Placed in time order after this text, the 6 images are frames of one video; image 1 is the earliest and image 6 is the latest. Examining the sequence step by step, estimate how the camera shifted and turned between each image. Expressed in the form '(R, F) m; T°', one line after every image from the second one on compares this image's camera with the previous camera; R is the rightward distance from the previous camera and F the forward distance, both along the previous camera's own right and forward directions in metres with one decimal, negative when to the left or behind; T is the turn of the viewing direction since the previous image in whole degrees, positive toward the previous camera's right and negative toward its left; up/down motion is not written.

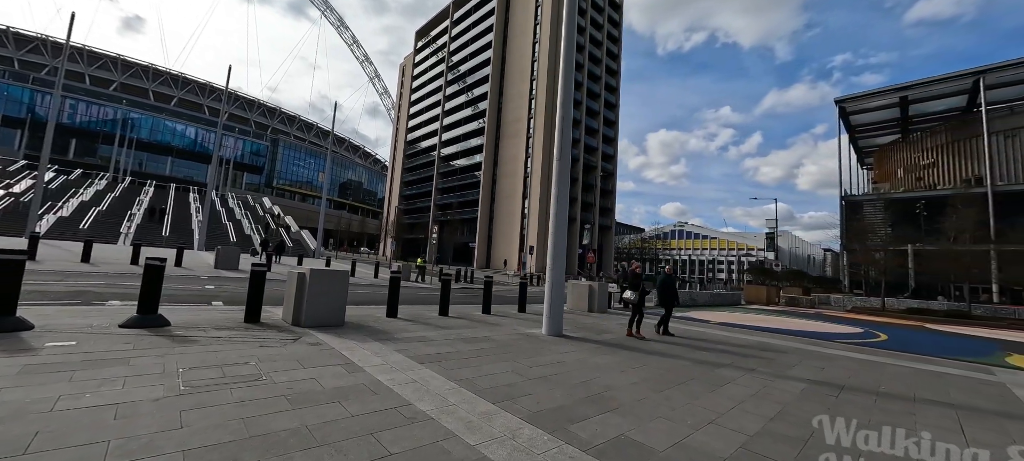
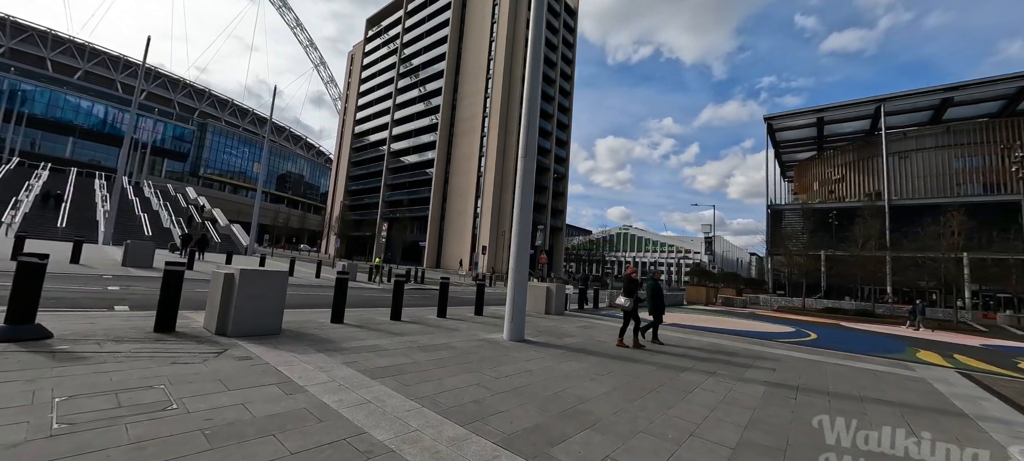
(-0.2, +0.4) m; +7°
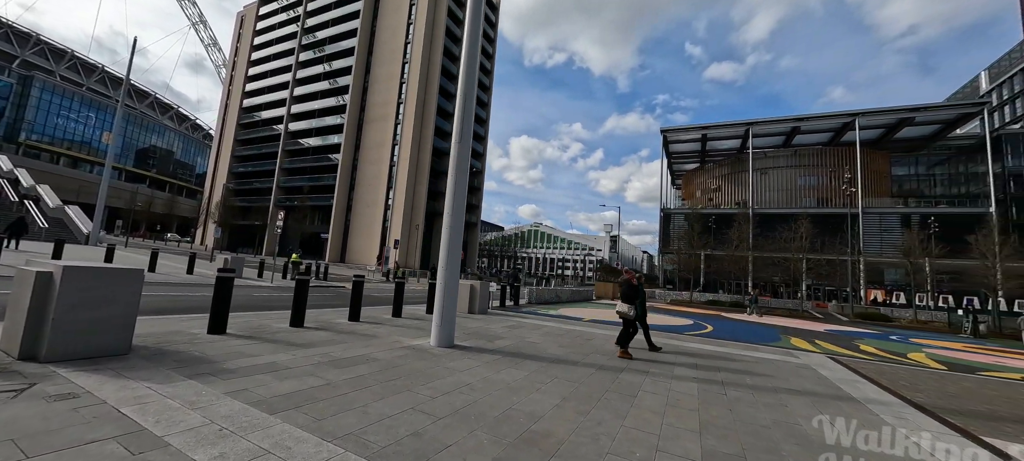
(-0.3, +0.6) m; +13°
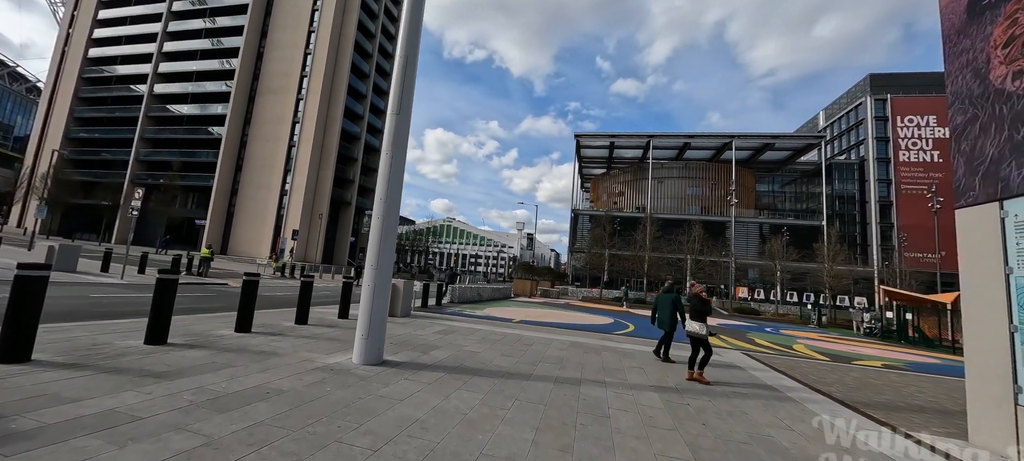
(-0.5, +0.9) m; +13°
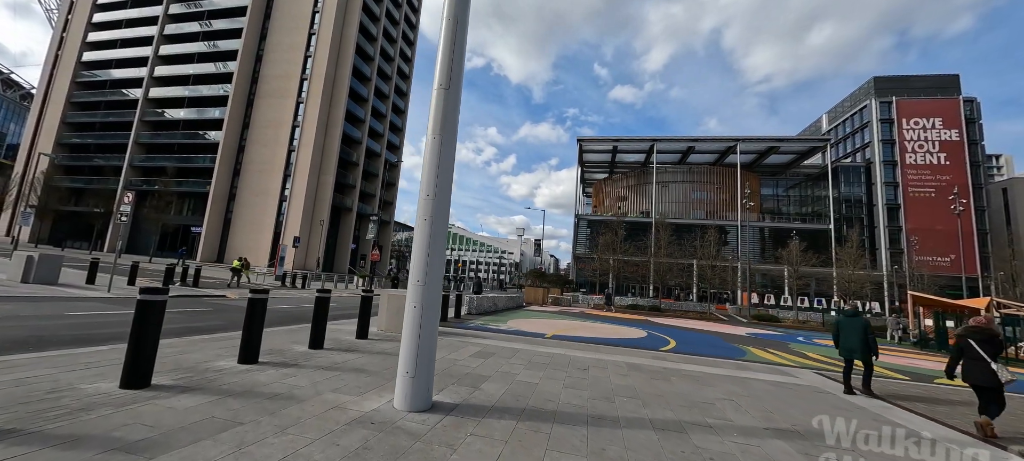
(-0.9, +1.1) m; 0°
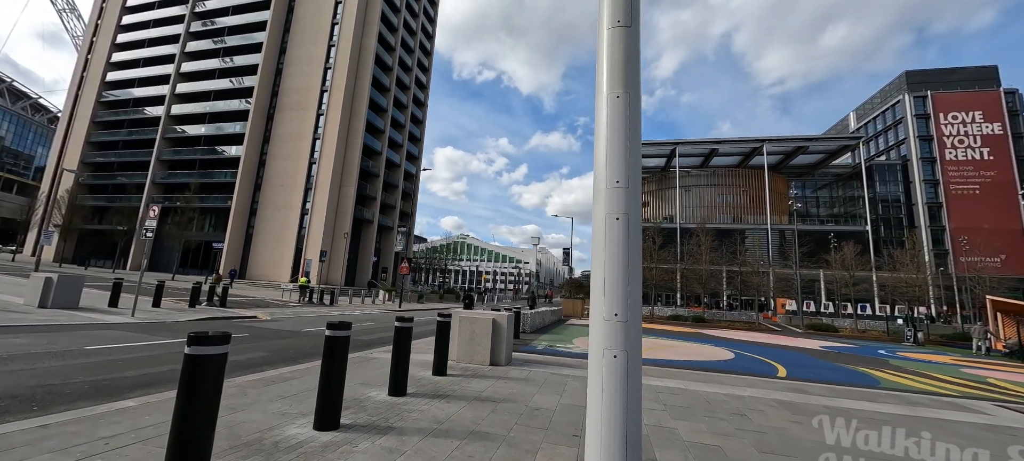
(-1.5, +1.4) m; -2°
